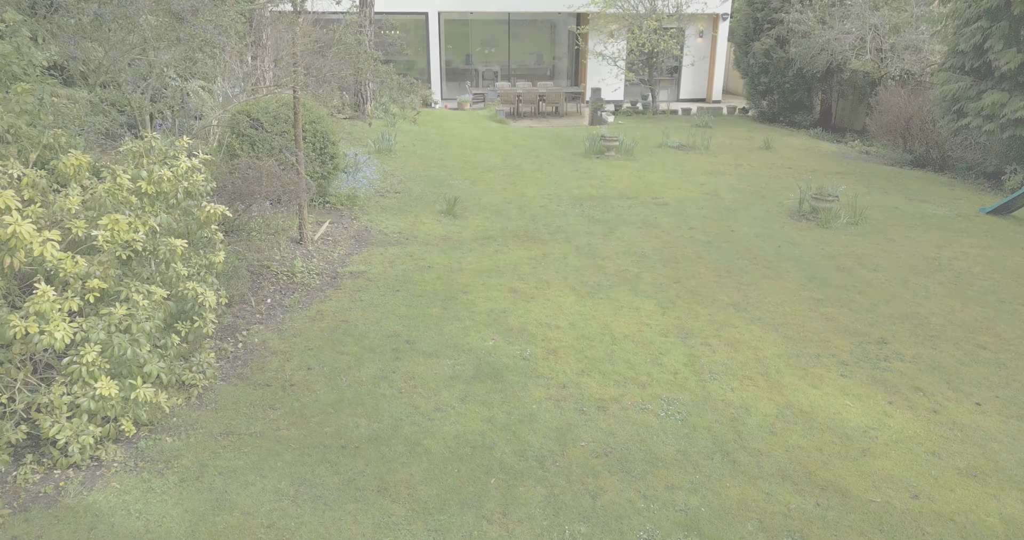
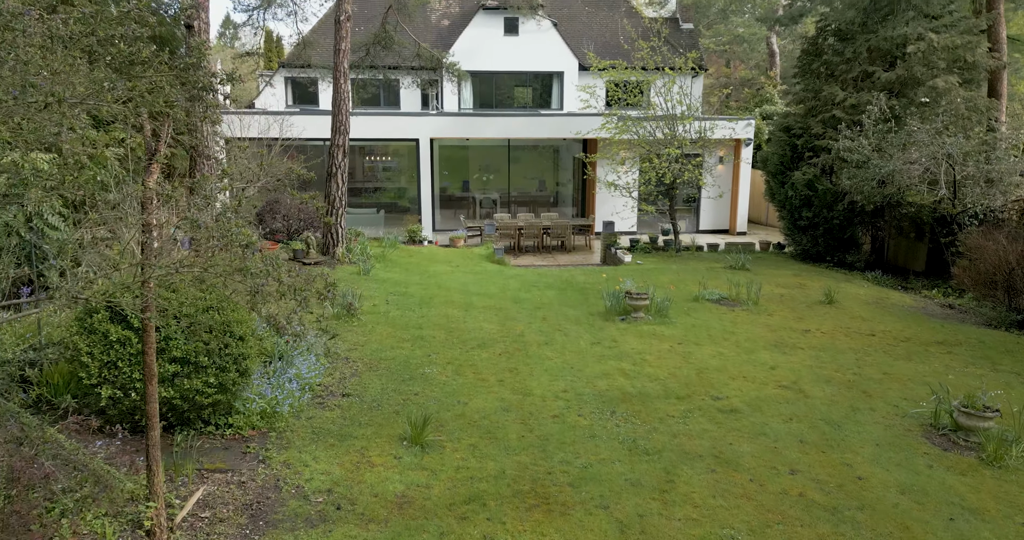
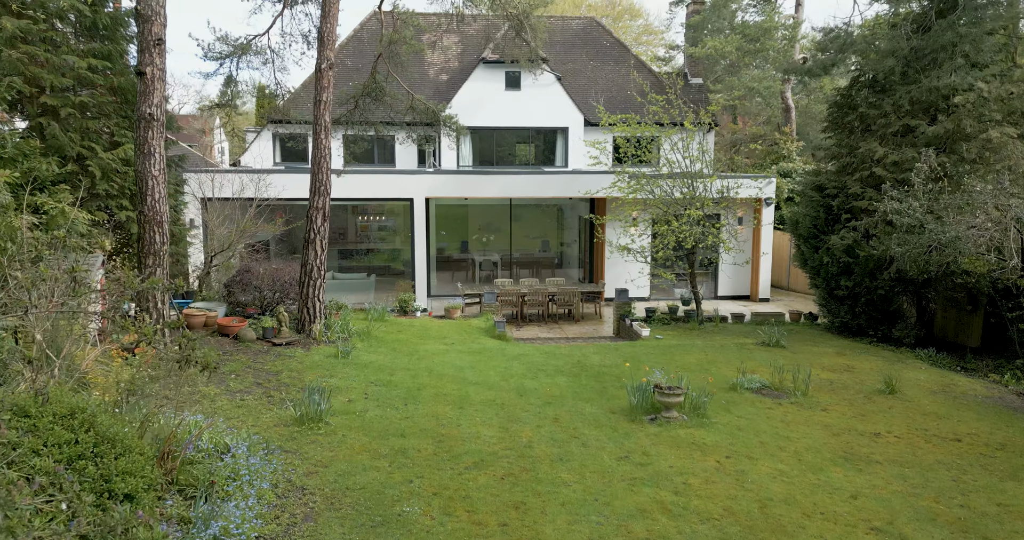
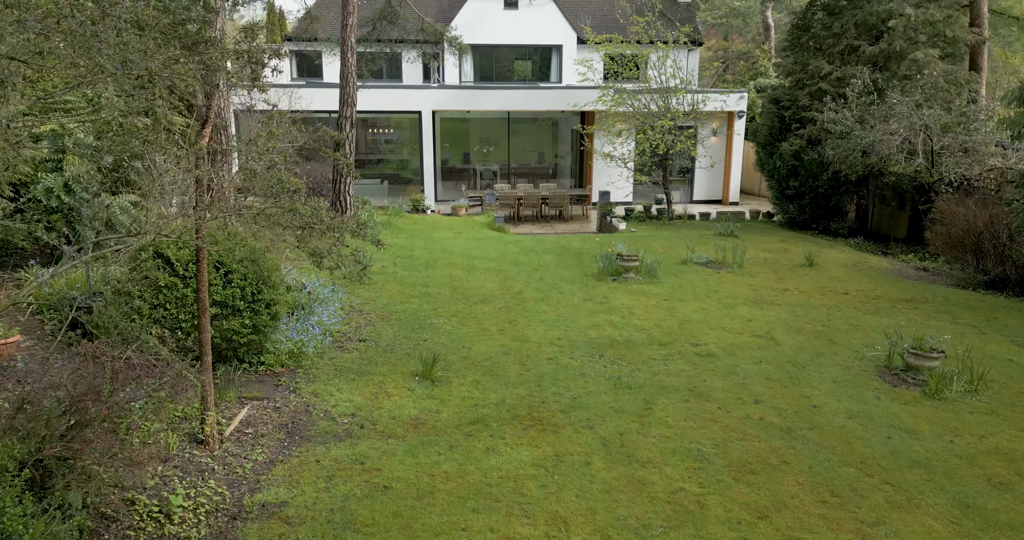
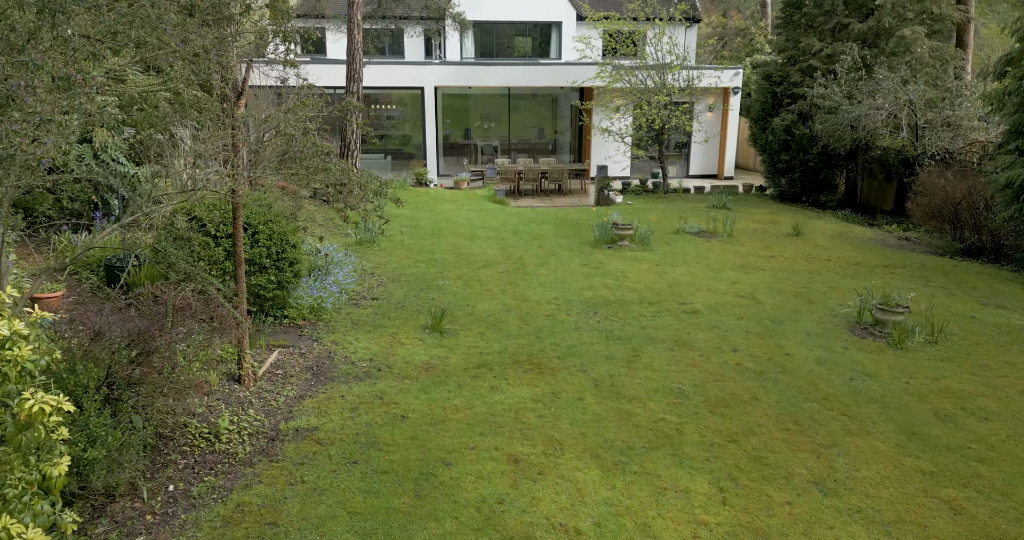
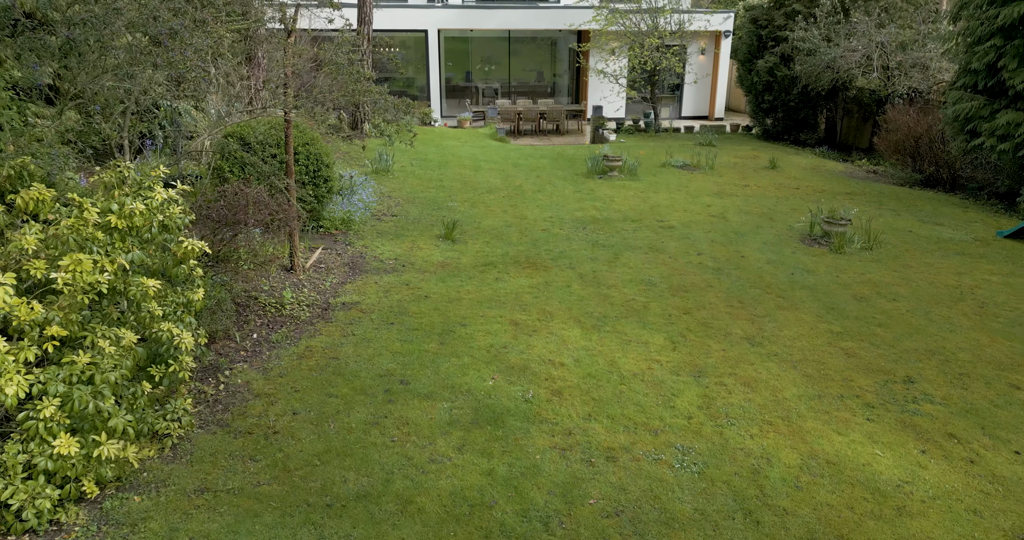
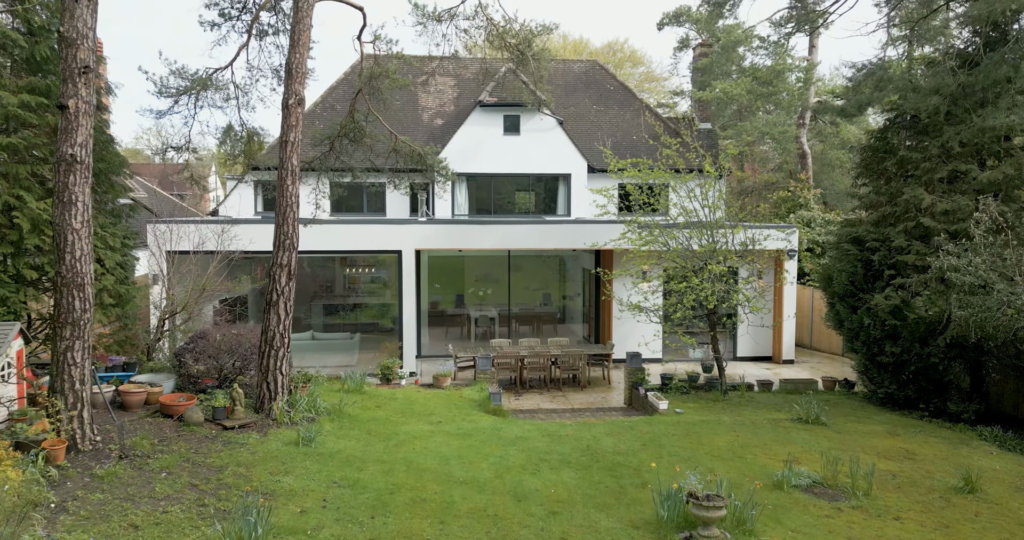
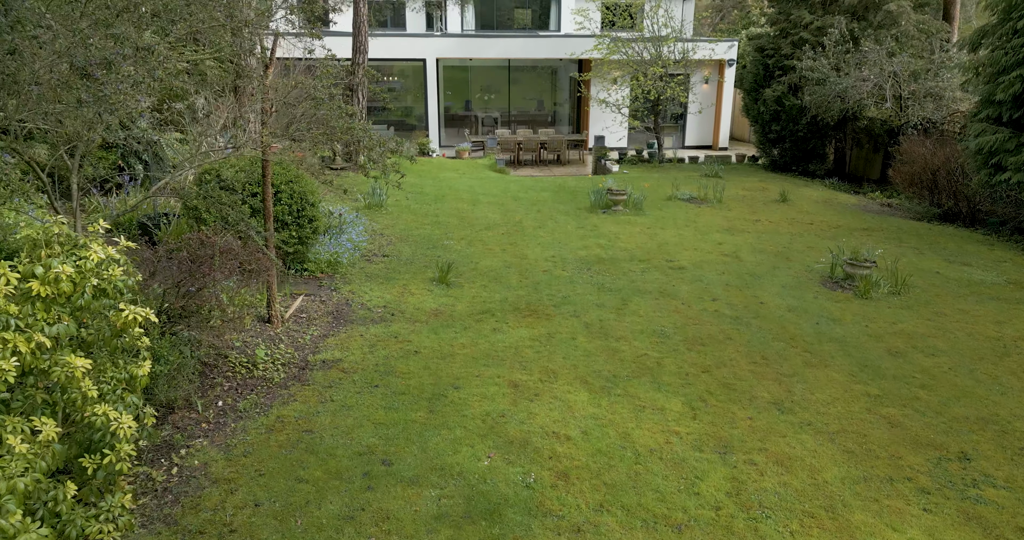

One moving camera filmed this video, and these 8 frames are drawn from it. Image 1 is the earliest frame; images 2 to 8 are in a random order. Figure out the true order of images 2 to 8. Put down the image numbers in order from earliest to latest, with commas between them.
6, 8, 5, 4, 2, 3, 7
